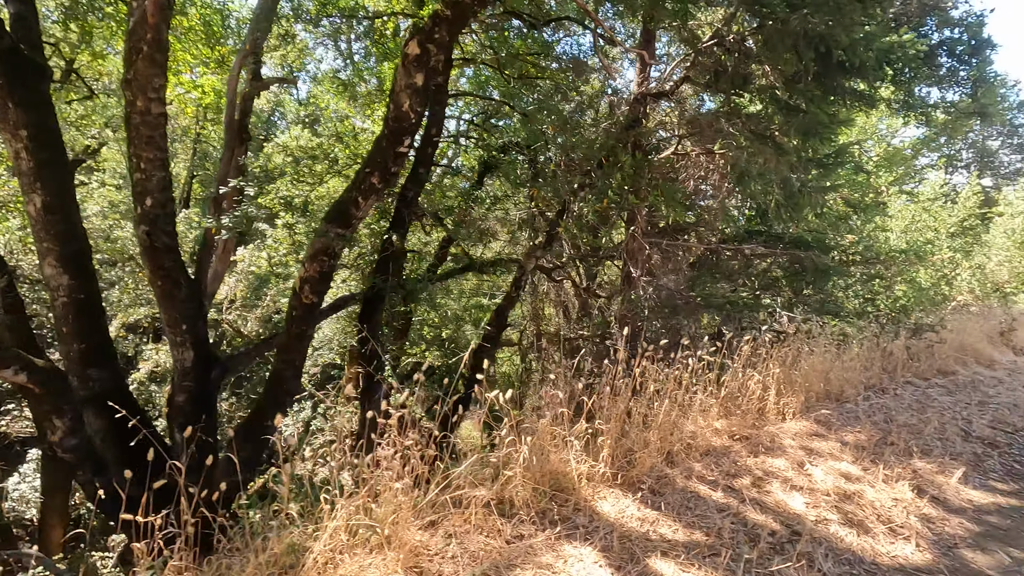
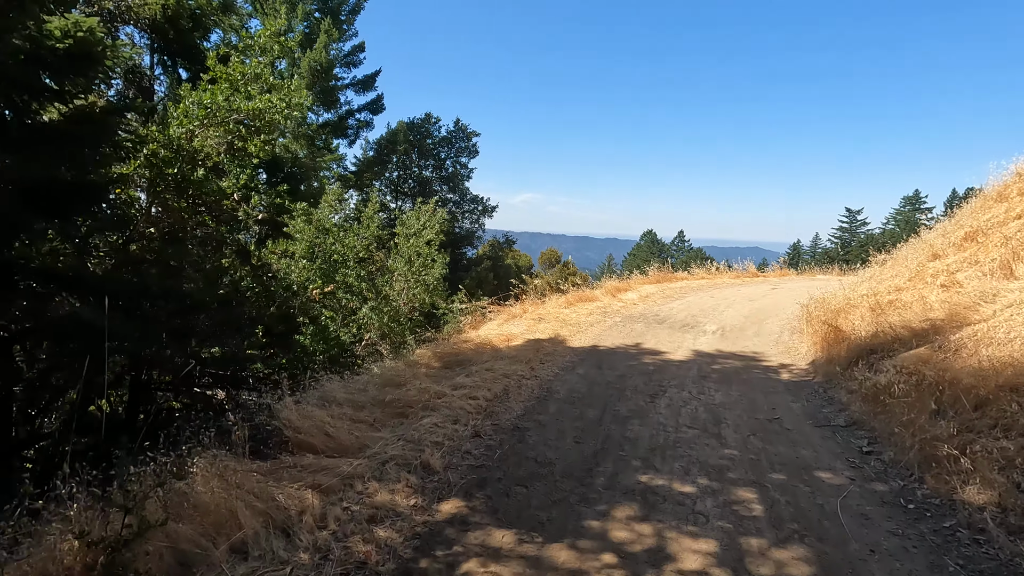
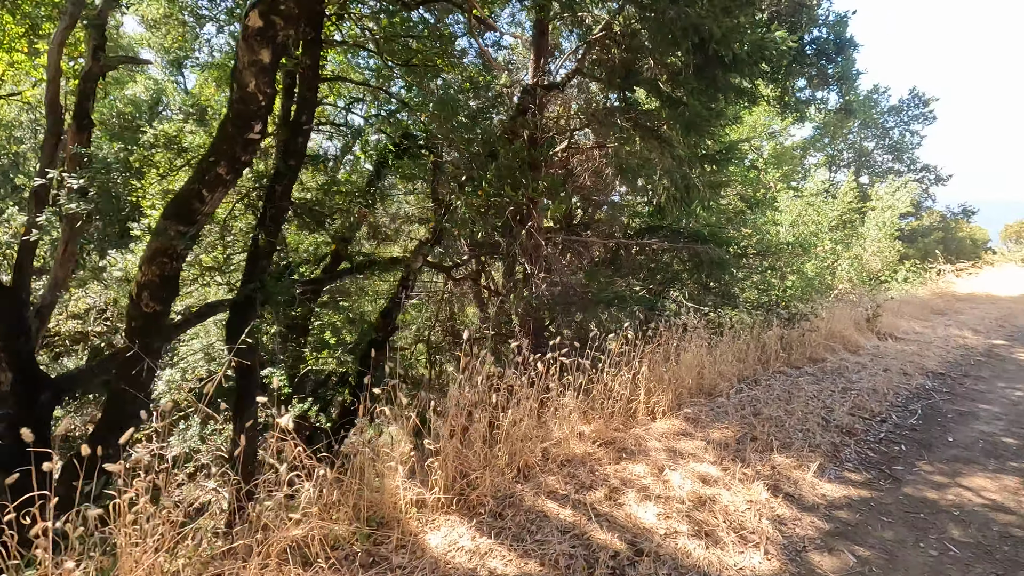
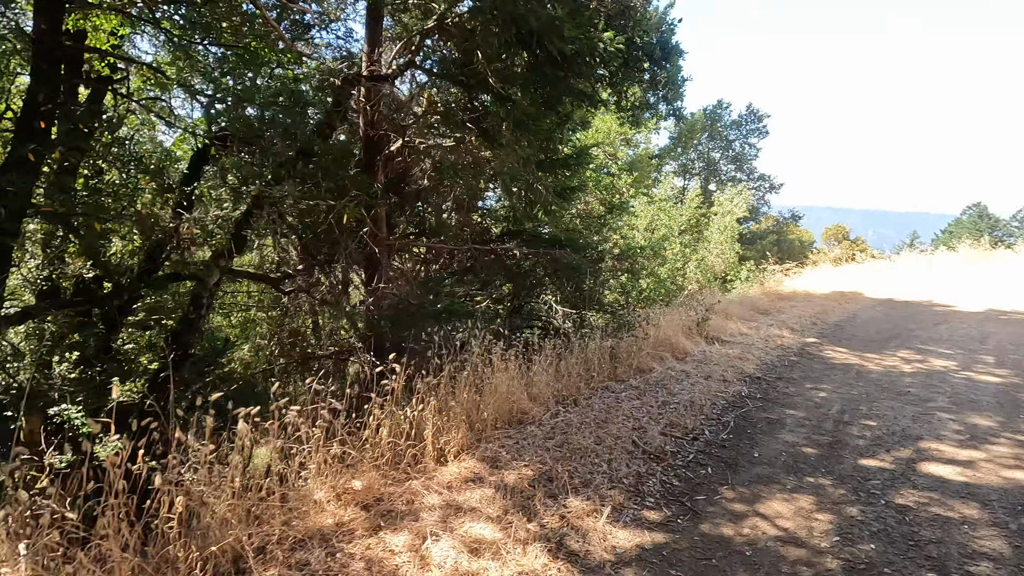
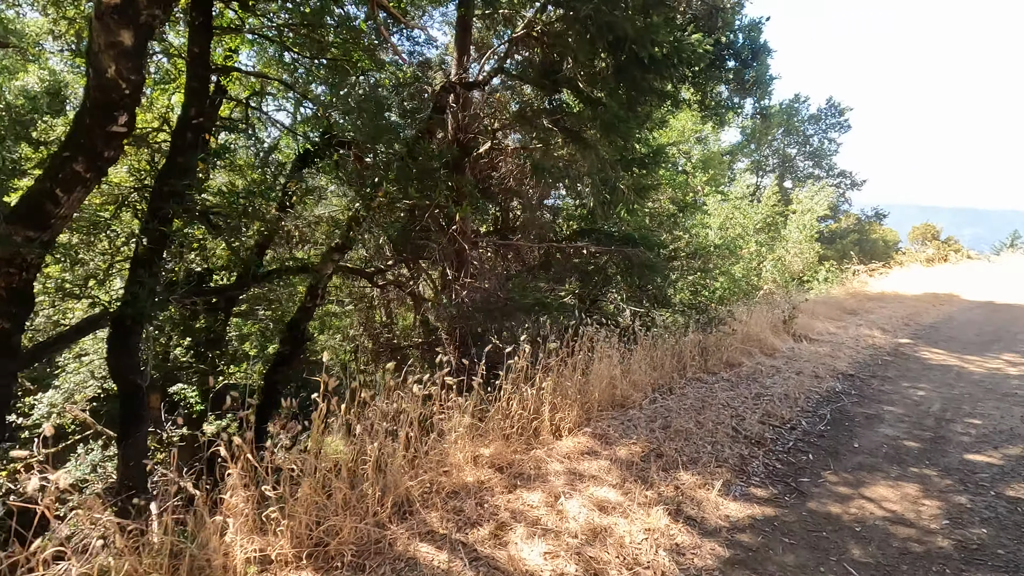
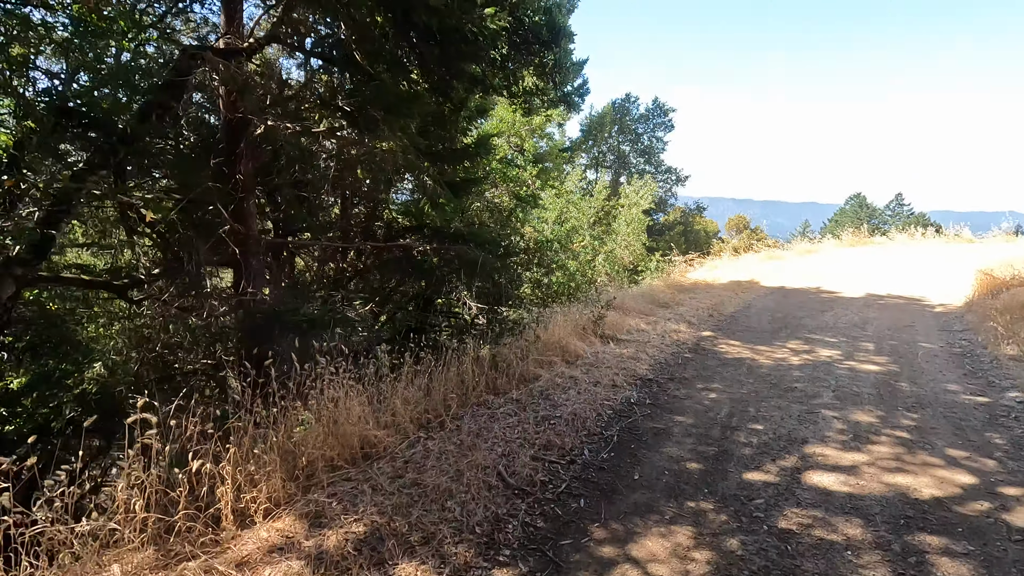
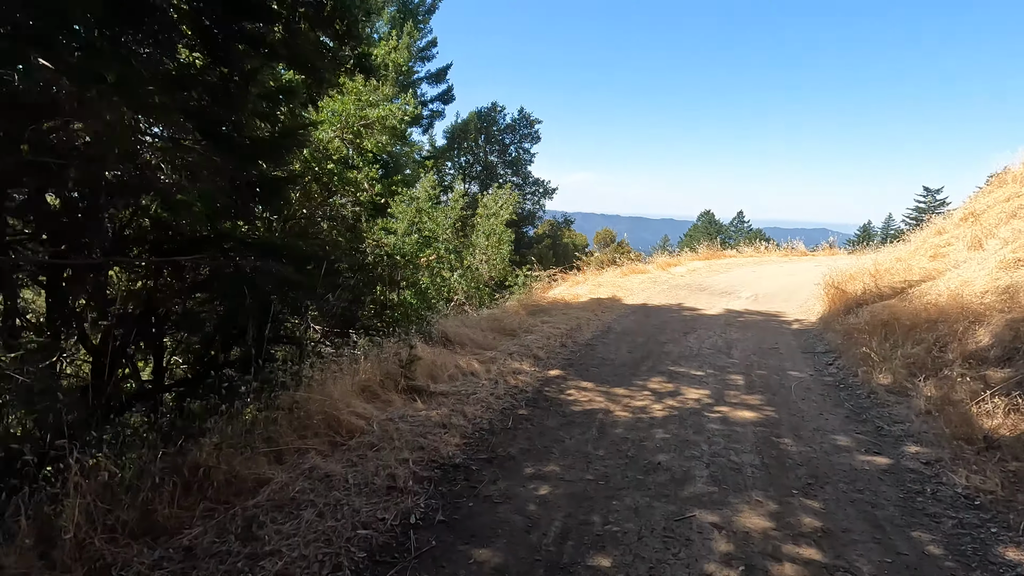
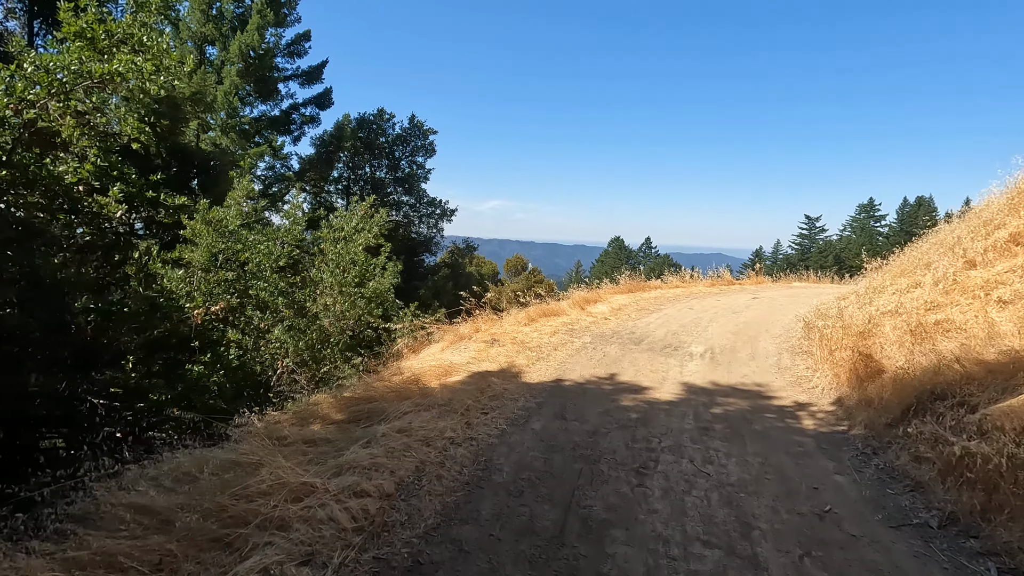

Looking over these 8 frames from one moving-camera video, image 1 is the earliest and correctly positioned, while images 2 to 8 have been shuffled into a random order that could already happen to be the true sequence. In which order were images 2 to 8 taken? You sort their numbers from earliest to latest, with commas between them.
3, 5, 4, 6, 7, 2, 8
